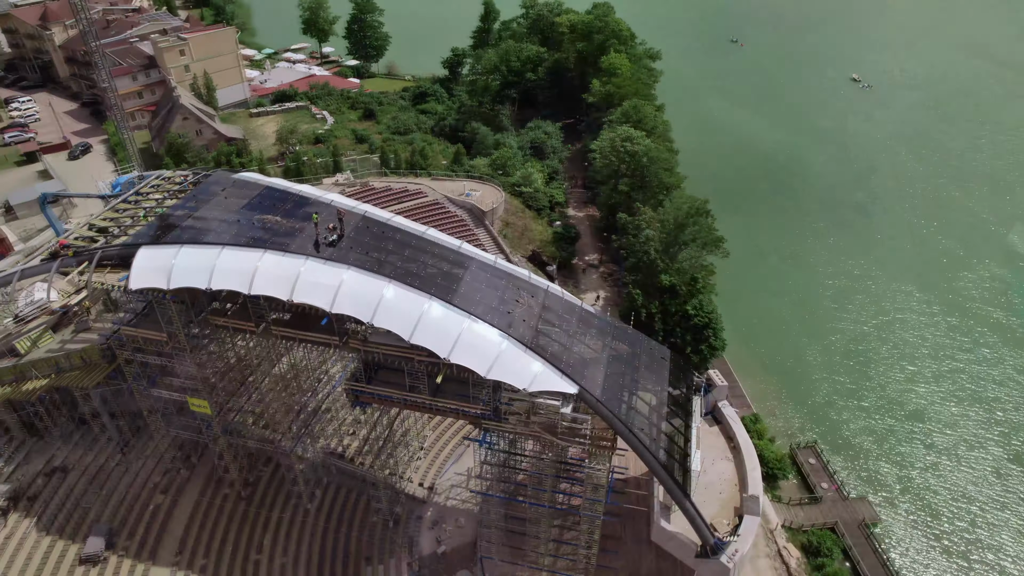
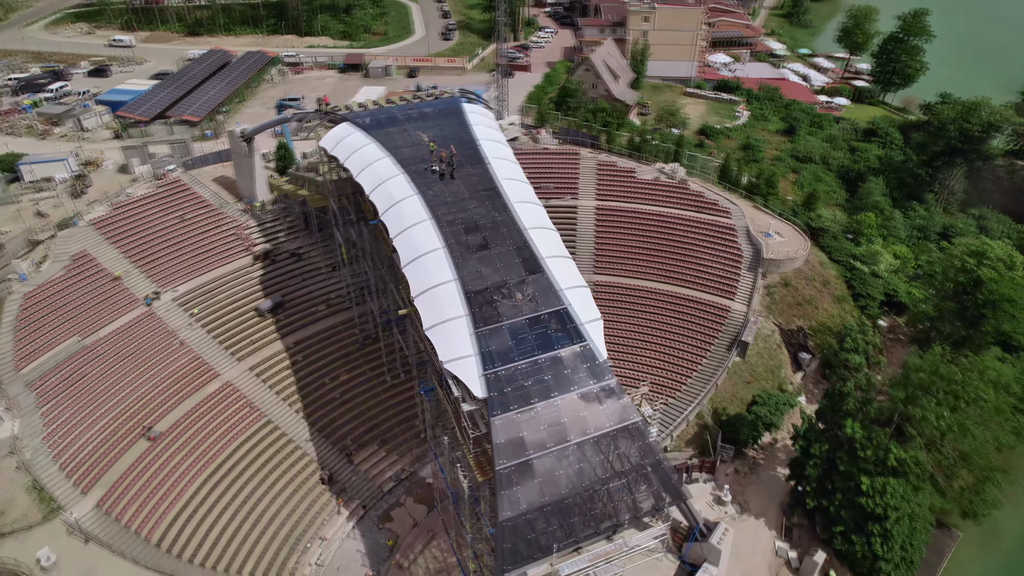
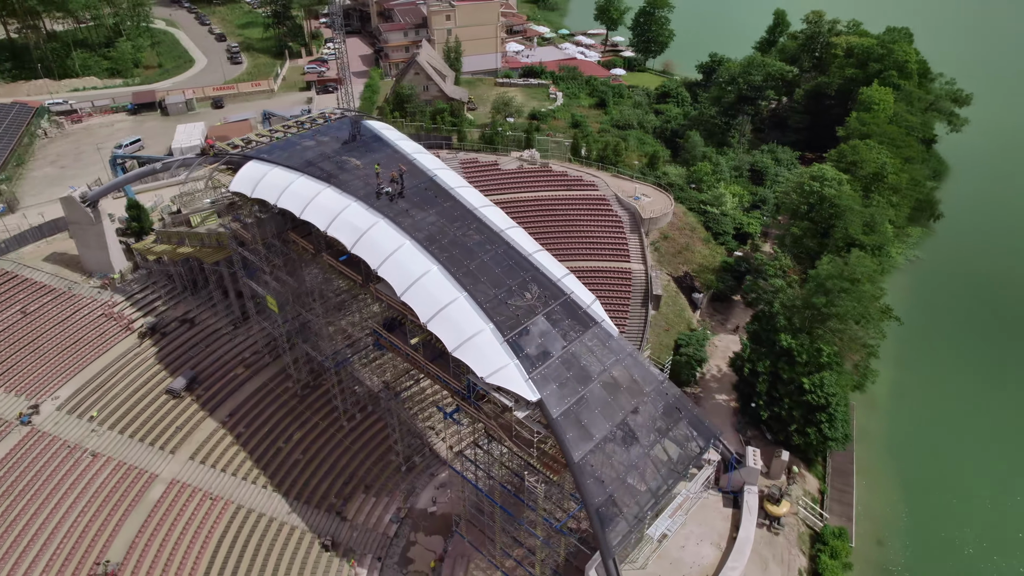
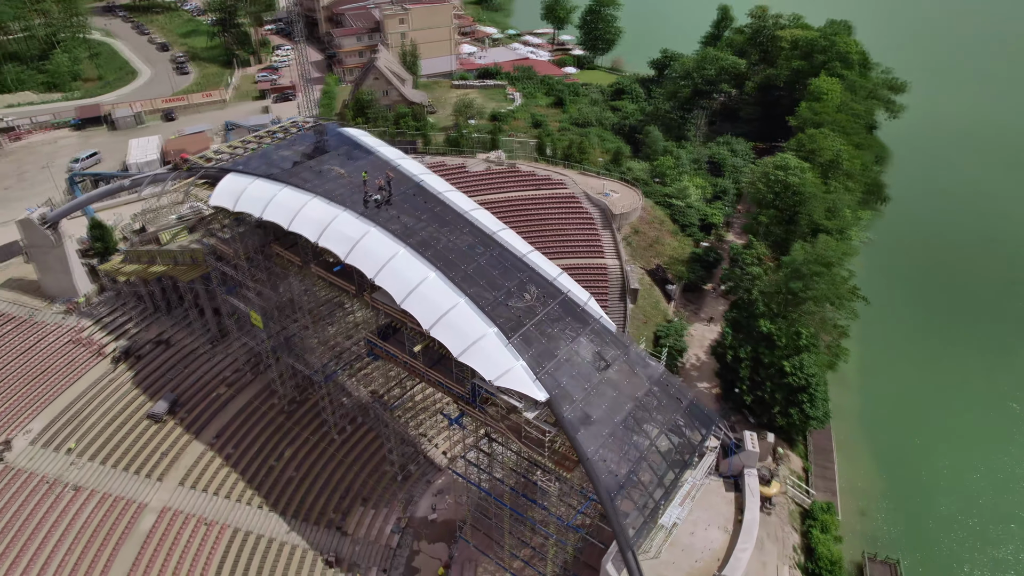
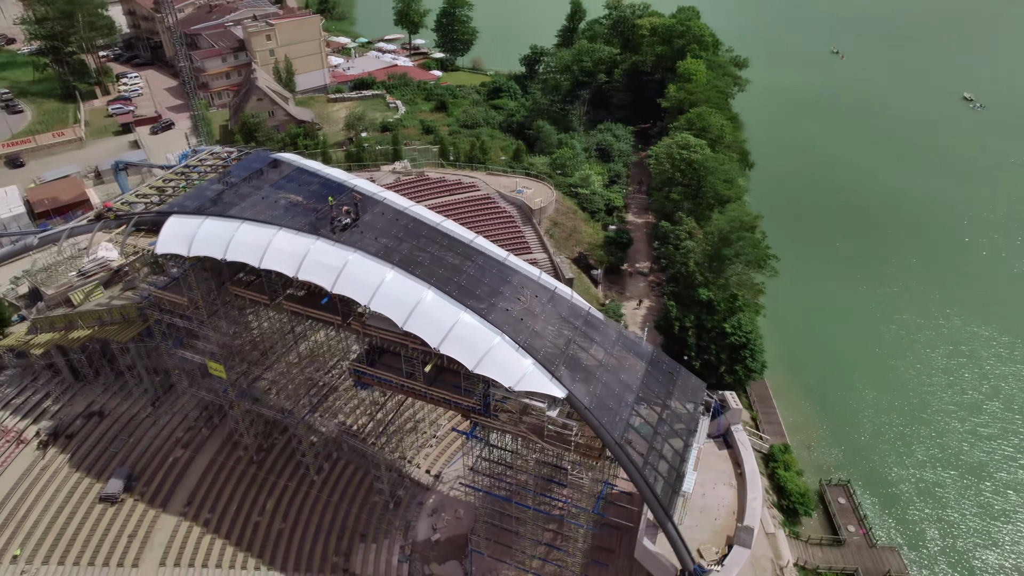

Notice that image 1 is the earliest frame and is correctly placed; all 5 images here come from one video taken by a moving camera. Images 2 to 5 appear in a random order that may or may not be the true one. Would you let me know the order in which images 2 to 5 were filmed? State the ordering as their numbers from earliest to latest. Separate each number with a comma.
5, 4, 3, 2
